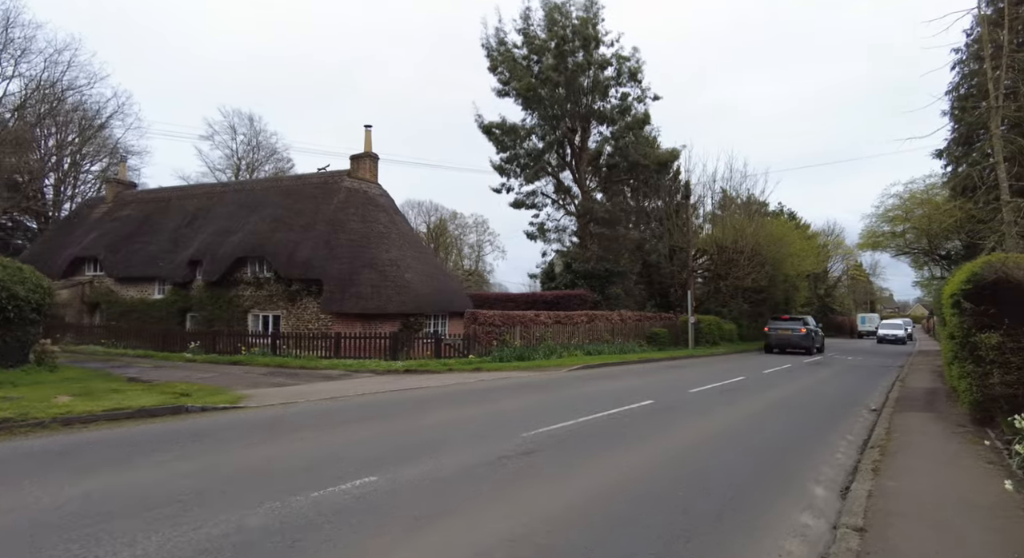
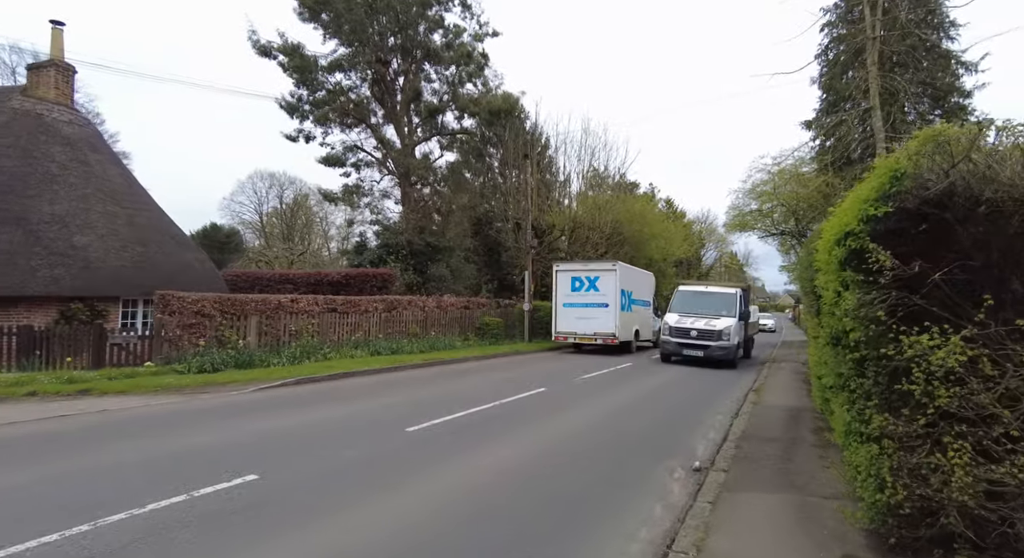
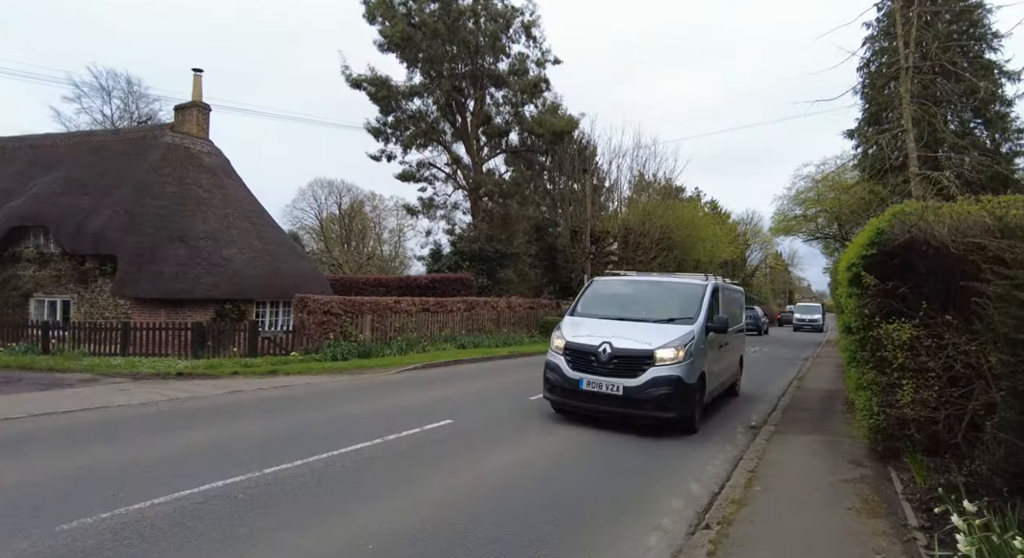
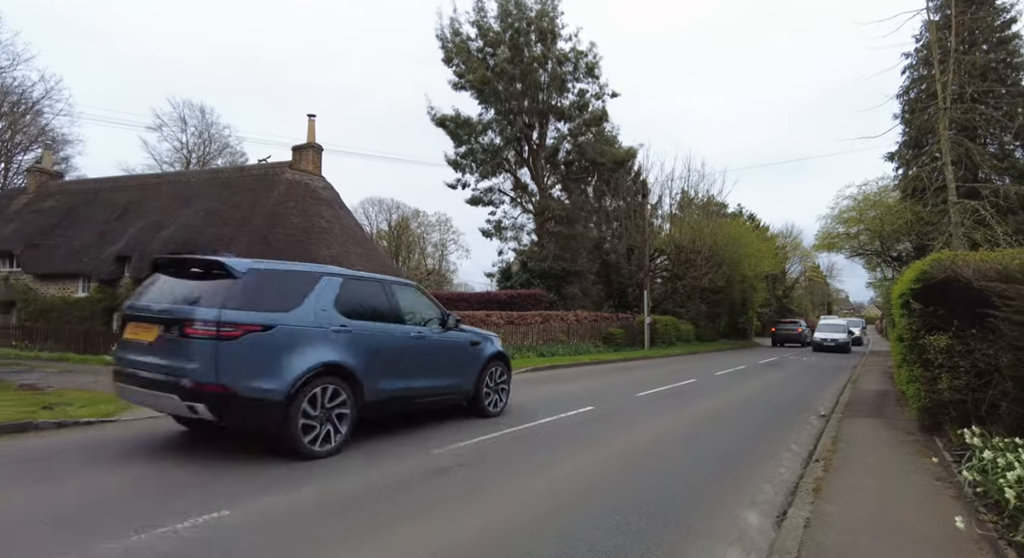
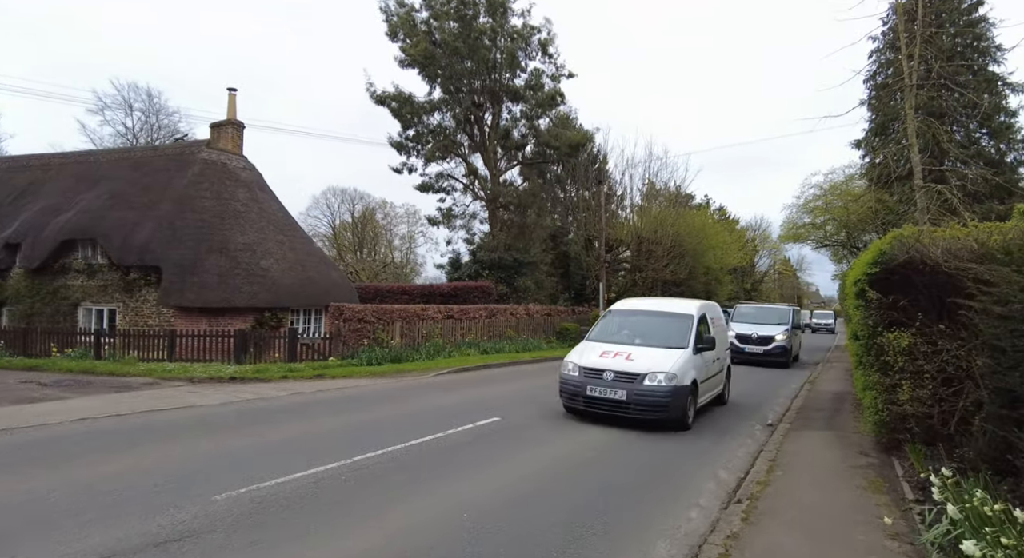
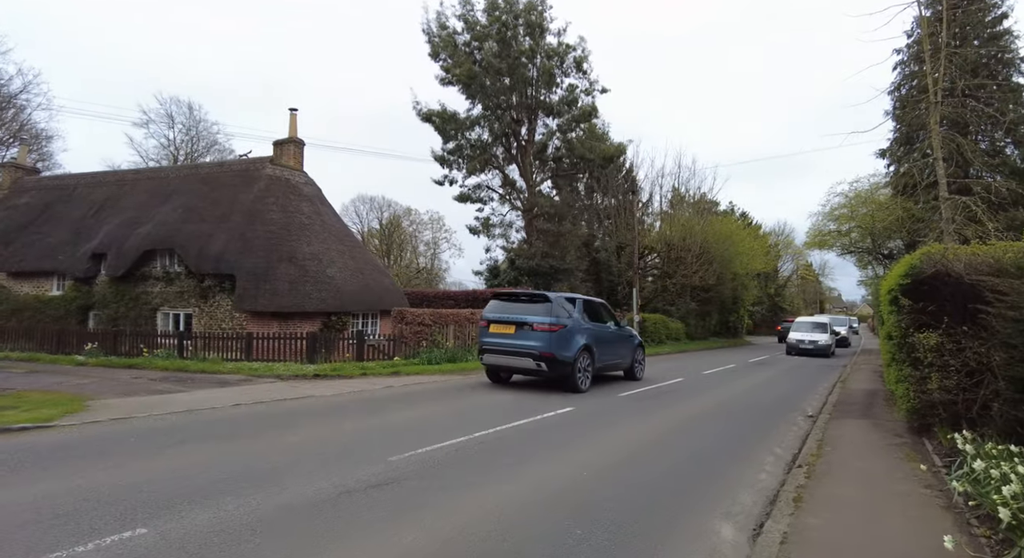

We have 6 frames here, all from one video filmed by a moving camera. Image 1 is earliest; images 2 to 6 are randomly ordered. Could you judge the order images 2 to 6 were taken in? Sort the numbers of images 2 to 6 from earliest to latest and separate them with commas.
4, 6, 5, 3, 2
